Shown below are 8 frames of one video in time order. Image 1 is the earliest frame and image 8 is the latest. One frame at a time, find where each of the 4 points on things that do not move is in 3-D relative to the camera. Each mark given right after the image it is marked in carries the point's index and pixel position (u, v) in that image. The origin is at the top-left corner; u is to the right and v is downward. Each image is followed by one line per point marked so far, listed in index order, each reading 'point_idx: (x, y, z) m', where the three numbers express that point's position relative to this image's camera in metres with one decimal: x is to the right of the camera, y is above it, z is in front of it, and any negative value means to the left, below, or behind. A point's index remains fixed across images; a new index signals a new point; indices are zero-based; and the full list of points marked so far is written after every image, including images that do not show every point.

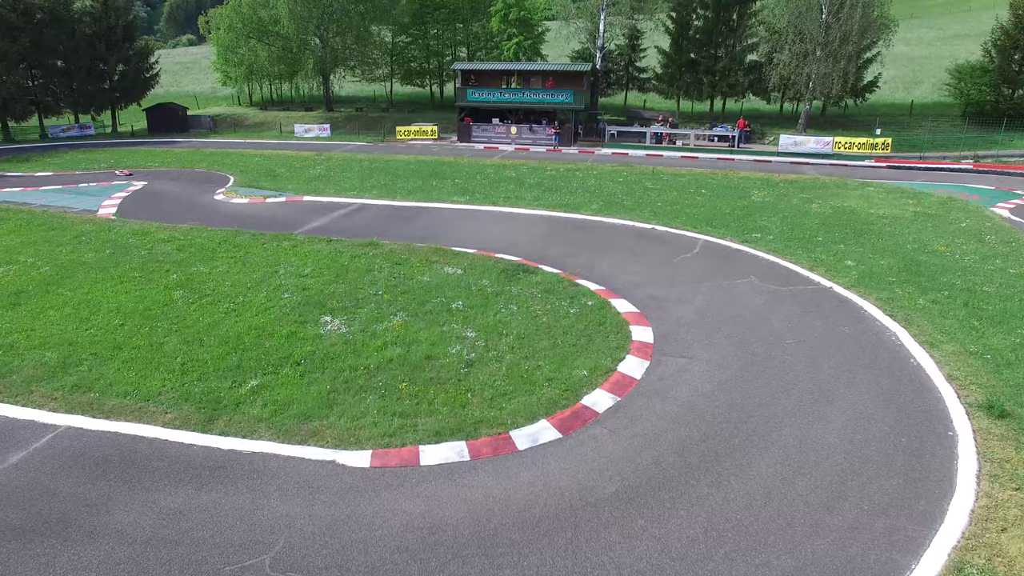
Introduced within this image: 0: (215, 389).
0: (-5.1, -1.7, +11.1) m
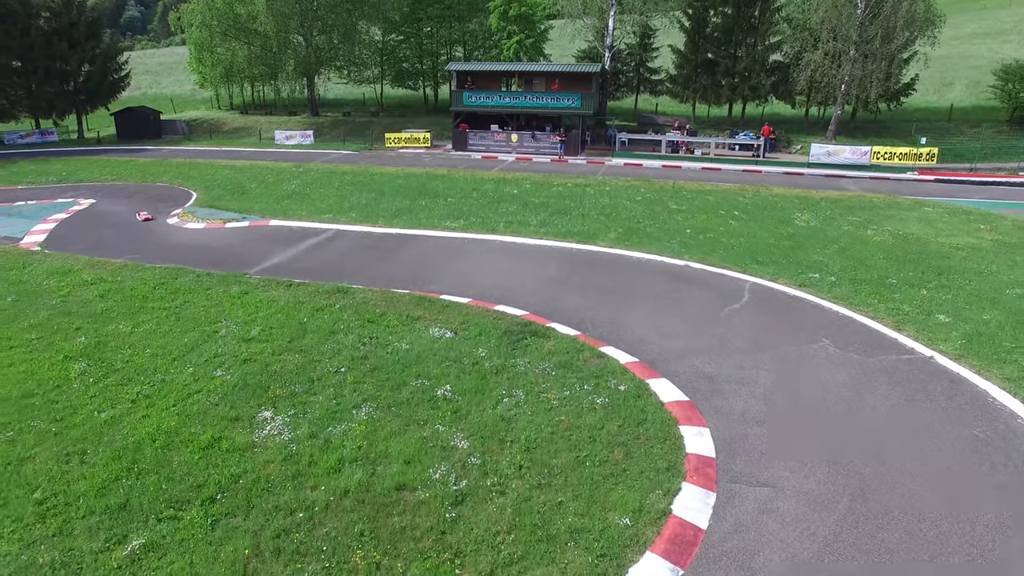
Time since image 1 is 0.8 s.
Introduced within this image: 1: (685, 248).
0: (-5.0, -3.1, +7.4) m
1: (+5.1, +1.2, +18.7) m
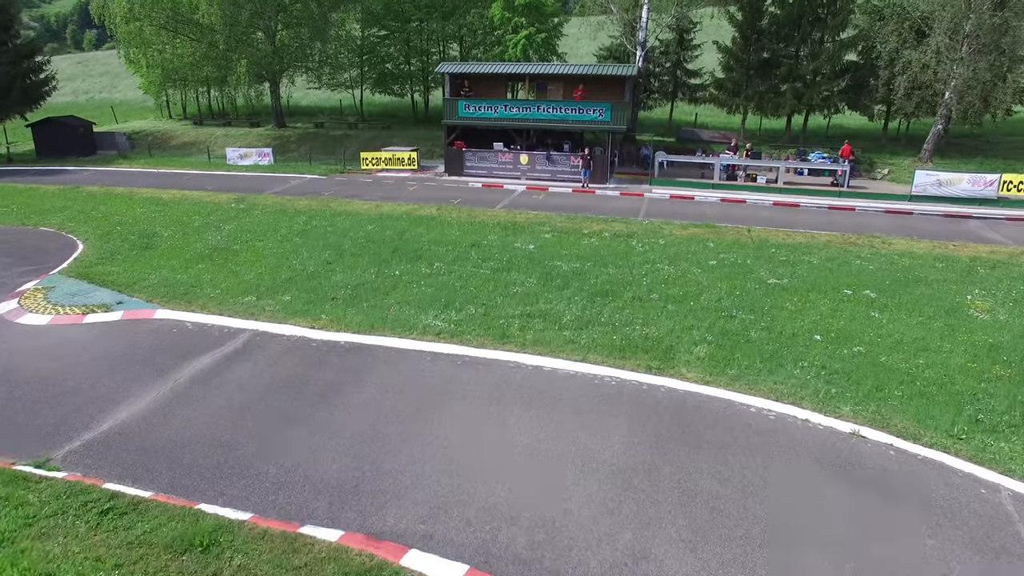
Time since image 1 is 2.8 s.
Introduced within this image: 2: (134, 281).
0: (-4.6, -5.9, -0.4) m
1: (+5.5, -1.6, +11.0) m
2: (-9.6, +0.2, +16.2) m
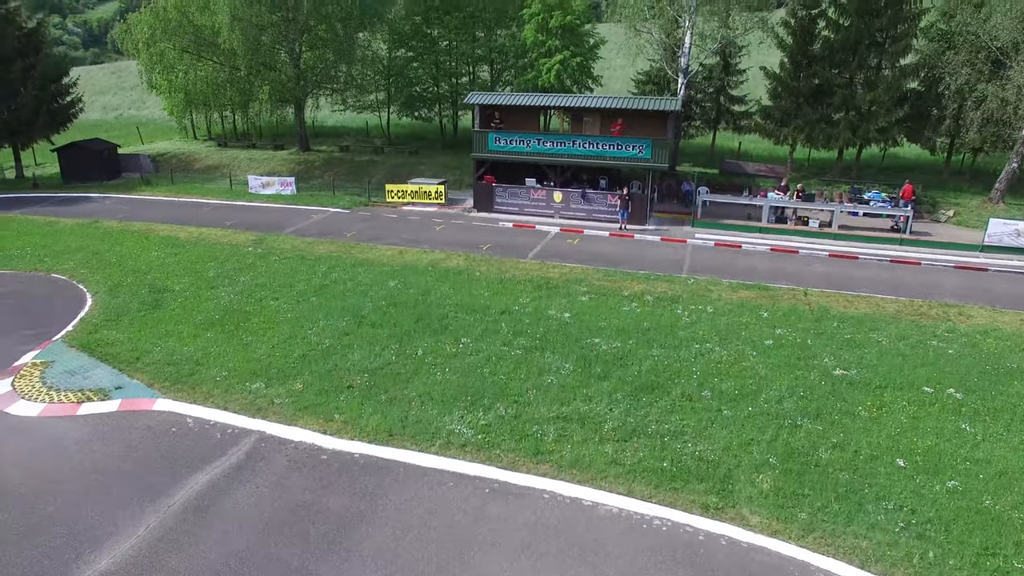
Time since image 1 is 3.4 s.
0: (-4.5, -7.8, -1.7) m
1: (+6.0, -3.6, +9.2) m
2: (-8.8, -1.5, +15.1) m
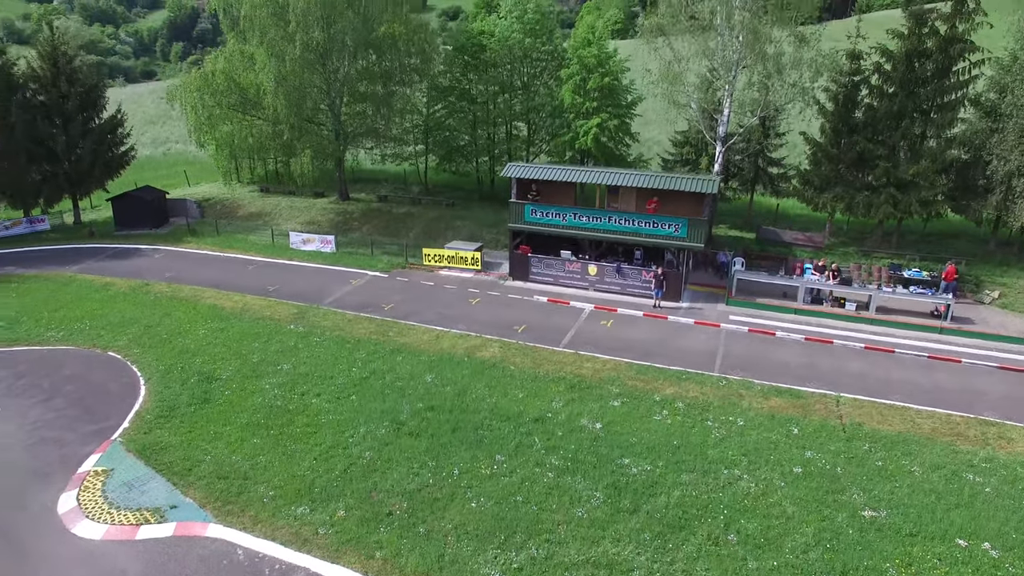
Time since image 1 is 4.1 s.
0: (-4.7, -10.8, -1.0) m
1: (+6.4, -6.8, +9.4) m
2: (-8.0, -4.3, +16.0) m
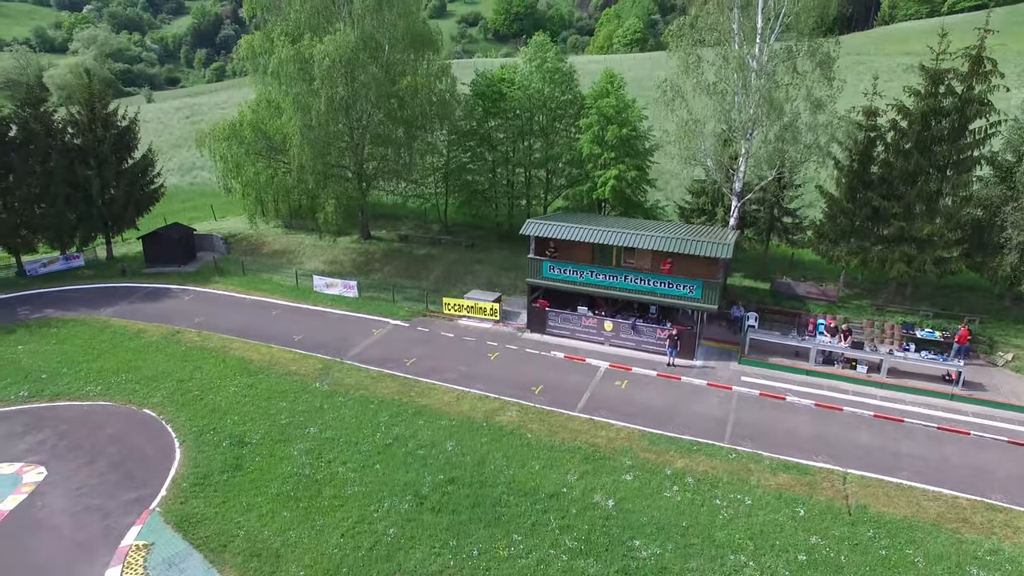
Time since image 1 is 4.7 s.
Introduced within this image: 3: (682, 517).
0: (-4.8, -13.1, 0.0) m
1: (+6.7, -9.2, +10.0) m
2: (-7.6, -6.6, +17.0) m
3: (+4.7, -6.2, +17.7) m
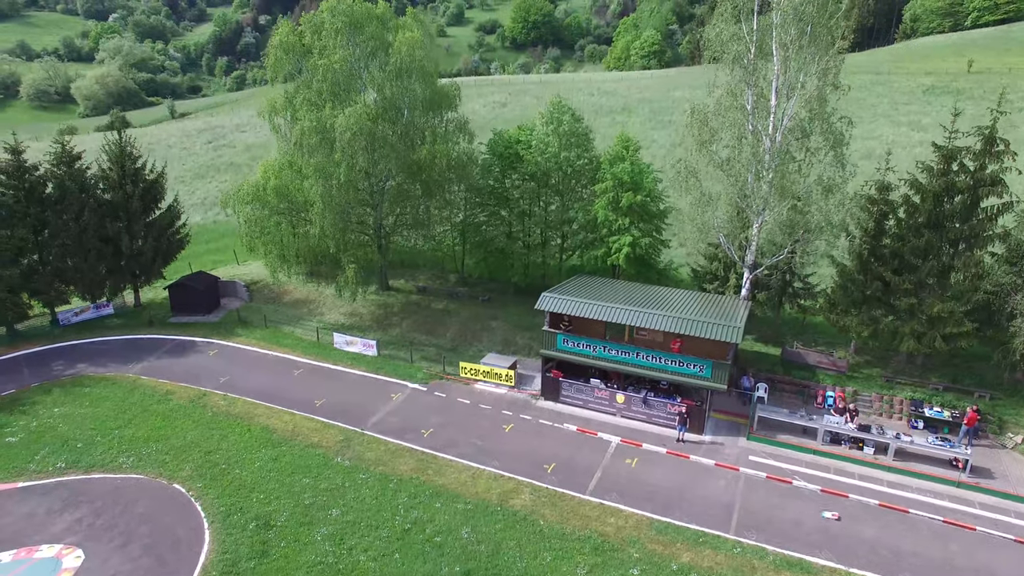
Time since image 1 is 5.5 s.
0: (-4.9, -16.4, +1.0) m
1: (+6.8, -12.5, +10.7) m
2: (-7.2, -9.7, +18.0) m
3: (+5.0, -9.5, +18.4) m
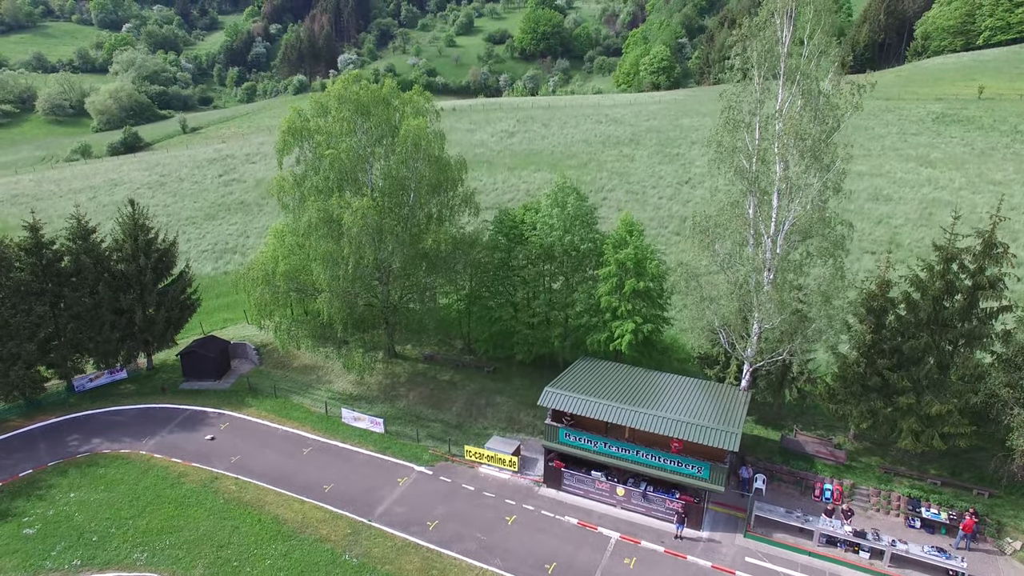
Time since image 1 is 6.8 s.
0: (-5.2, -20.8, +1.8) m
1: (+6.7, -16.9, +11.3) m
2: (-7.3, -13.9, +18.7) m
3: (+5.0, -13.8, +19.0) m
